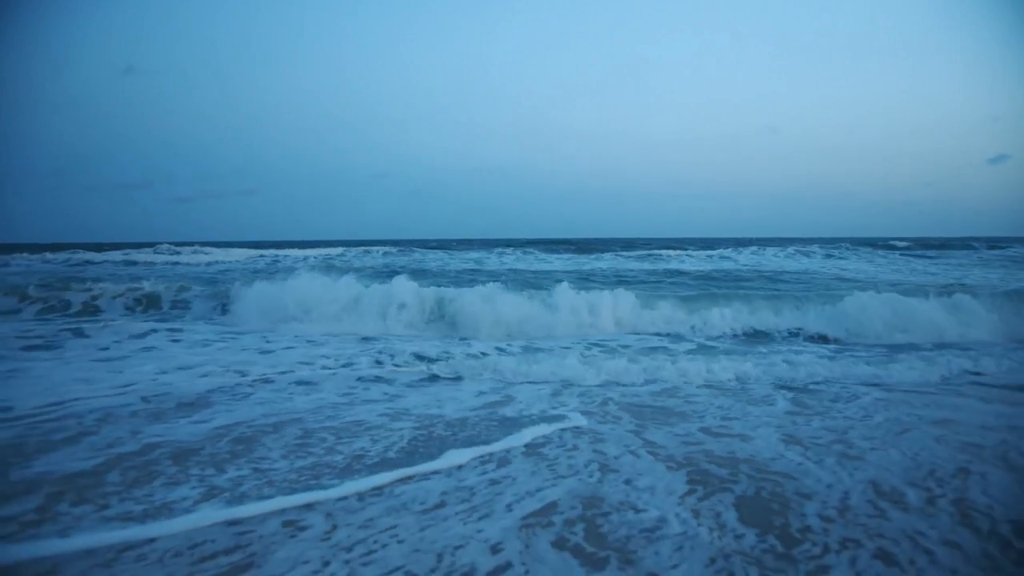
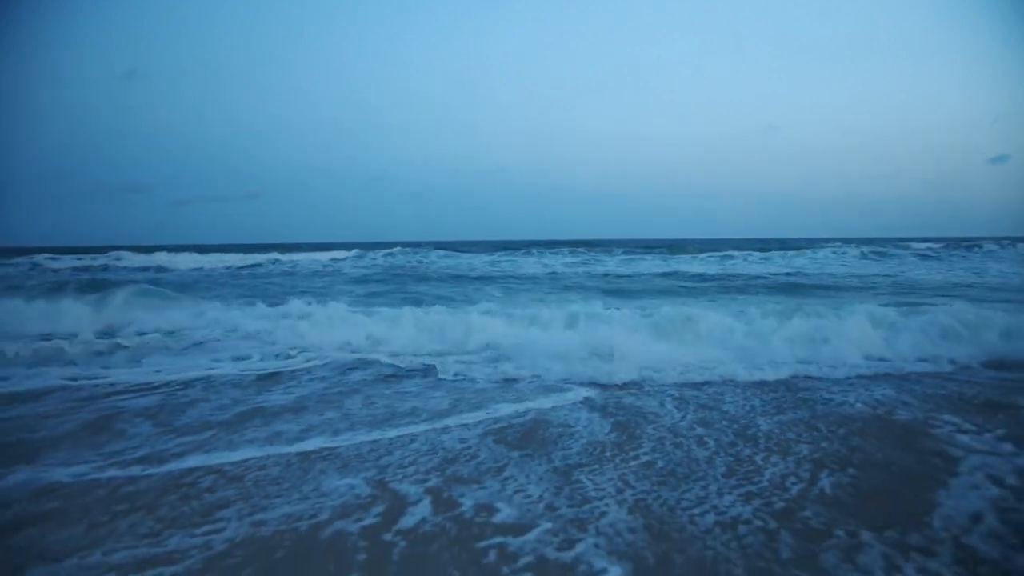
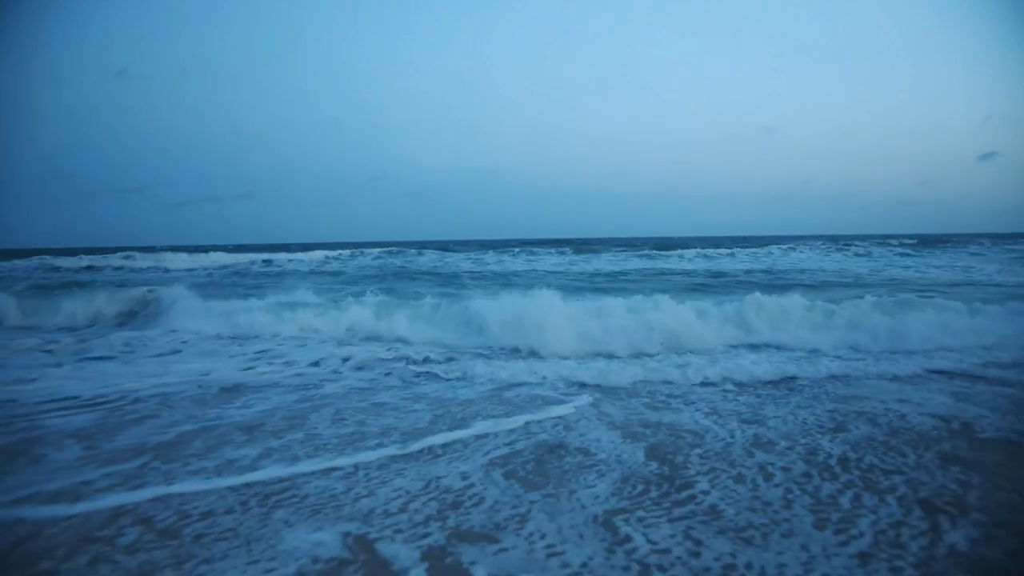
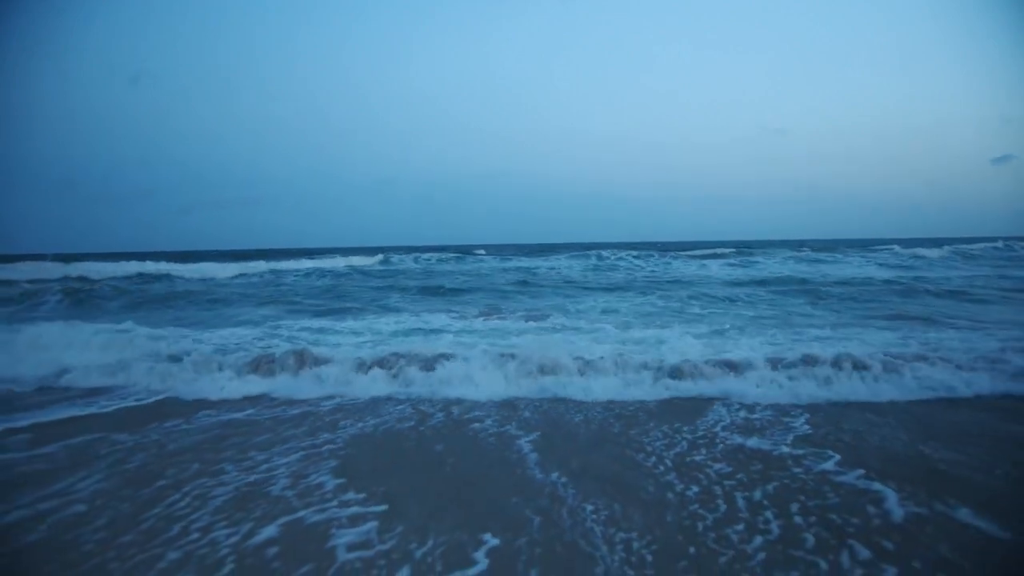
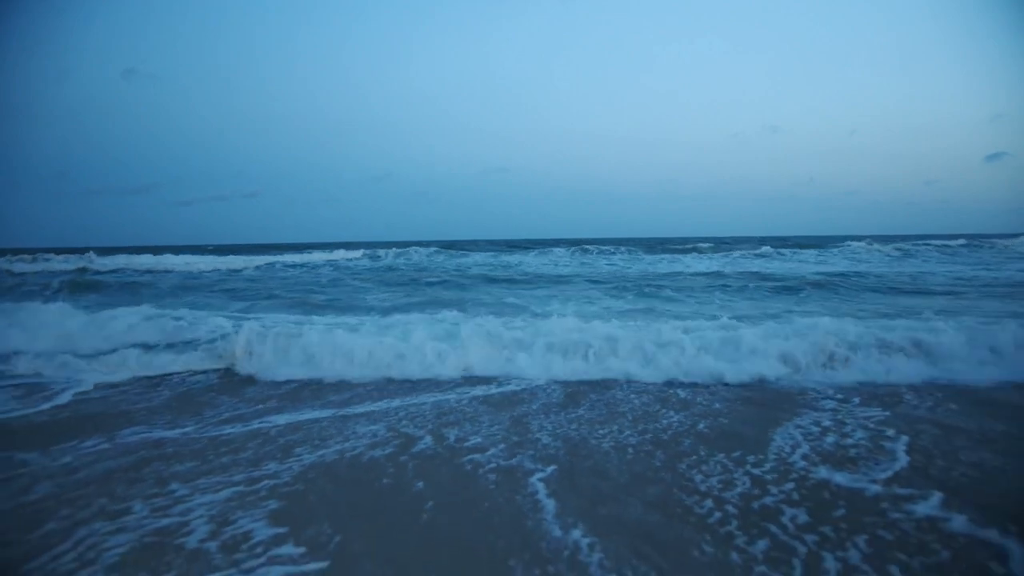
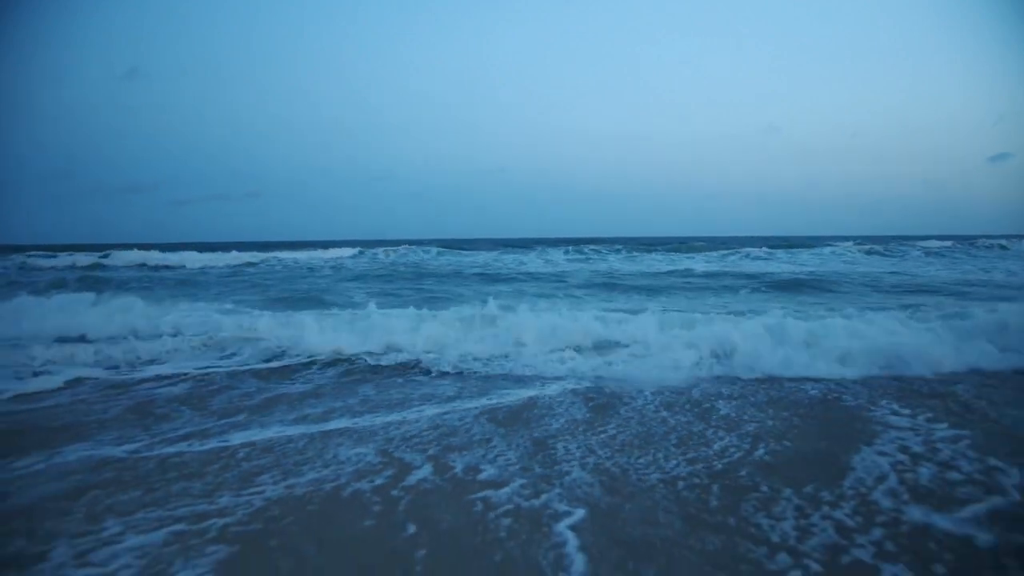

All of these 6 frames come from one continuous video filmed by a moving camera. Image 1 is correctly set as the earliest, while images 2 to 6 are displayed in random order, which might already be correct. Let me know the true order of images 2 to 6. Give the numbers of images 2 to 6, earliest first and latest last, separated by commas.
3, 2, 6, 5, 4
